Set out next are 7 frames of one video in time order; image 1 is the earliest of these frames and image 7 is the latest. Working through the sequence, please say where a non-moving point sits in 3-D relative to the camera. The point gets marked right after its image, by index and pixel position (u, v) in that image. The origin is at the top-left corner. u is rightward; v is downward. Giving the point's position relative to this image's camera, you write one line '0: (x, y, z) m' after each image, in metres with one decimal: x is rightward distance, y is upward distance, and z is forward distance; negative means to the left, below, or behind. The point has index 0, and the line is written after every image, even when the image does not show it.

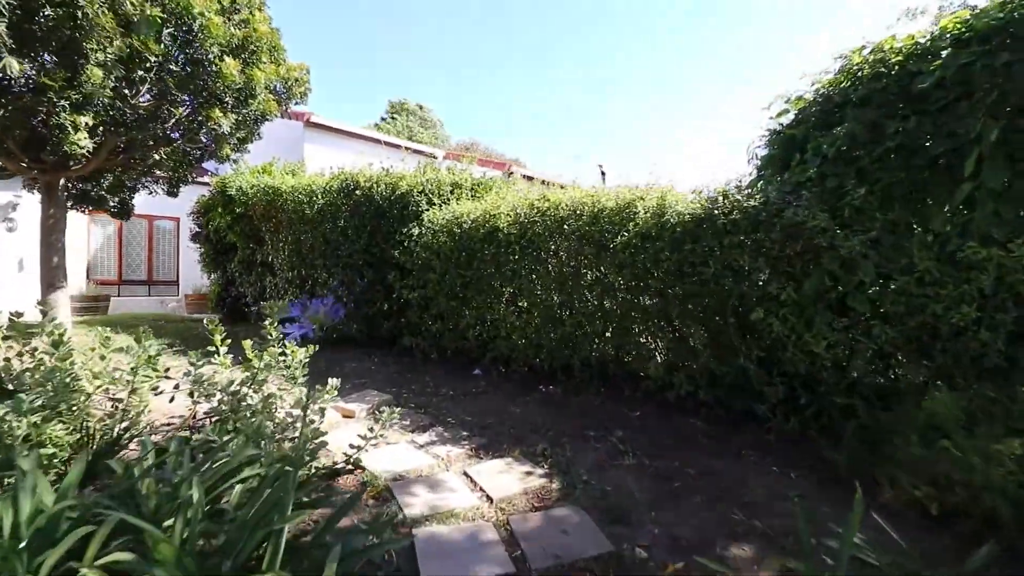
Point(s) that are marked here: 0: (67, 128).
0: (-5.4, +1.9, +6.0) m
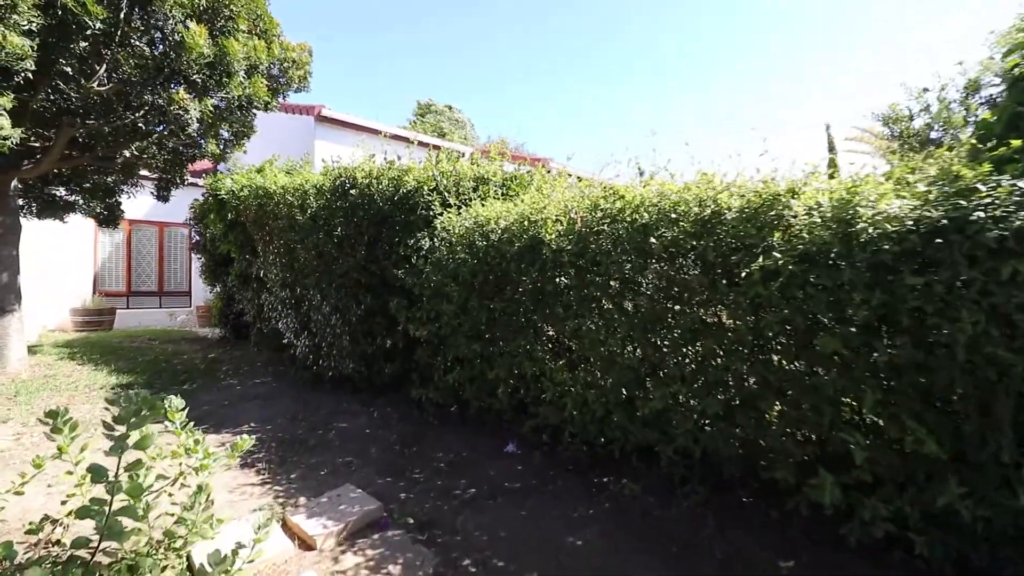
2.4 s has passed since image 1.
0: (-4.9, +1.6, +4.5) m
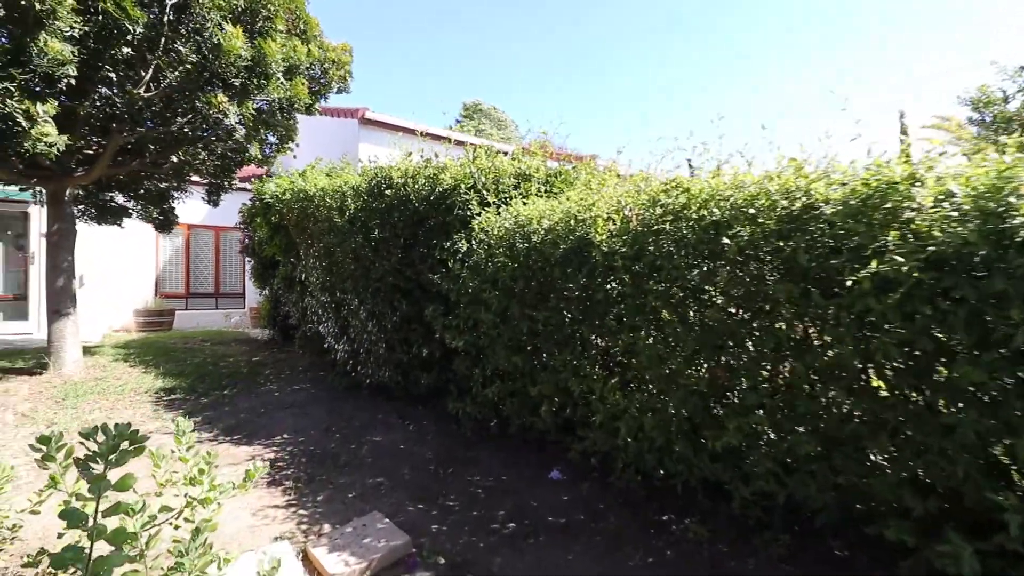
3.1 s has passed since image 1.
0: (-4.6, +1.5, +4.6) m
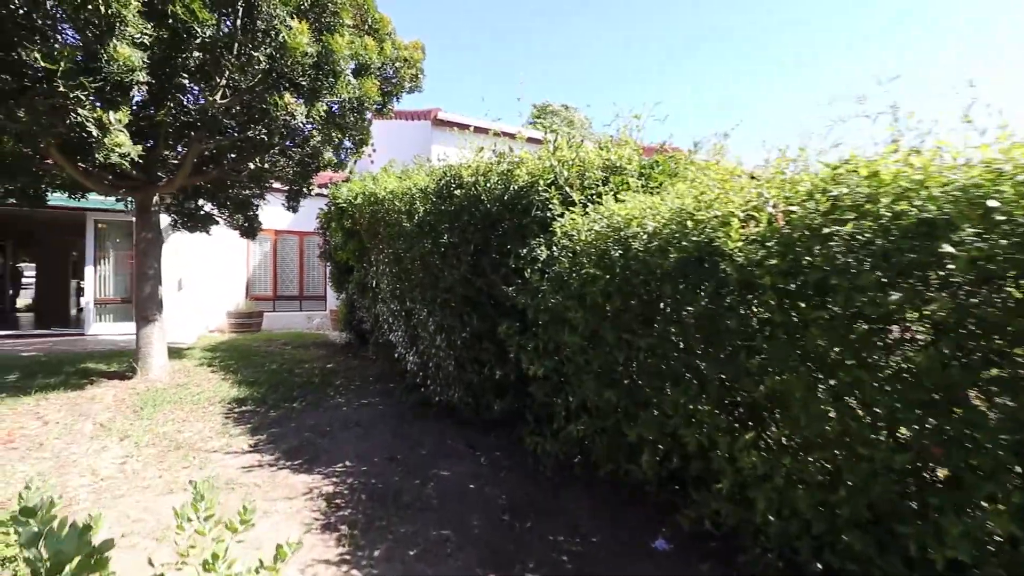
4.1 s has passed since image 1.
0: (-3.8, +1.4, +4.5) m
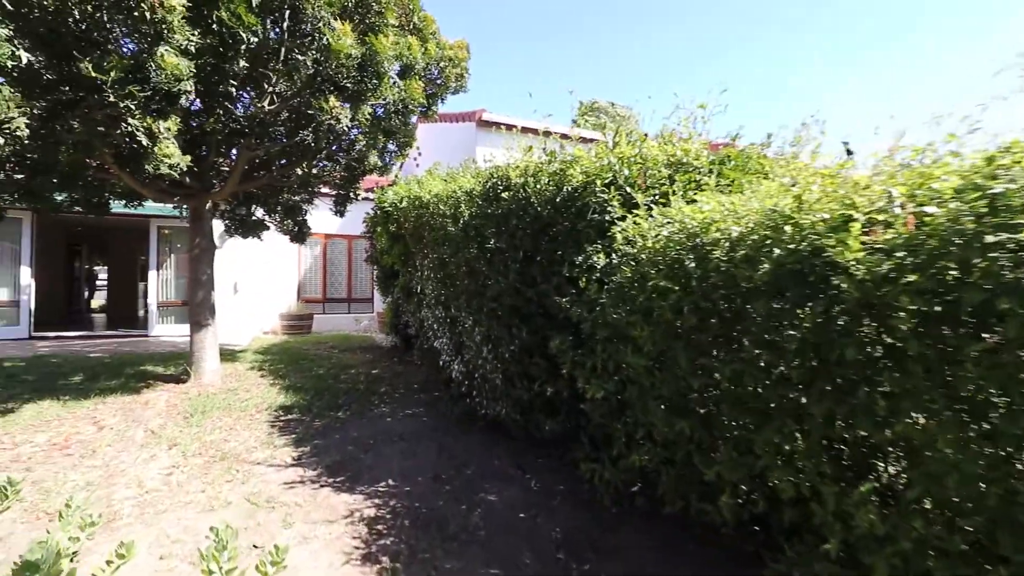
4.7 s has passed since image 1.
0: (-3.4, +1.4, +4.5) m
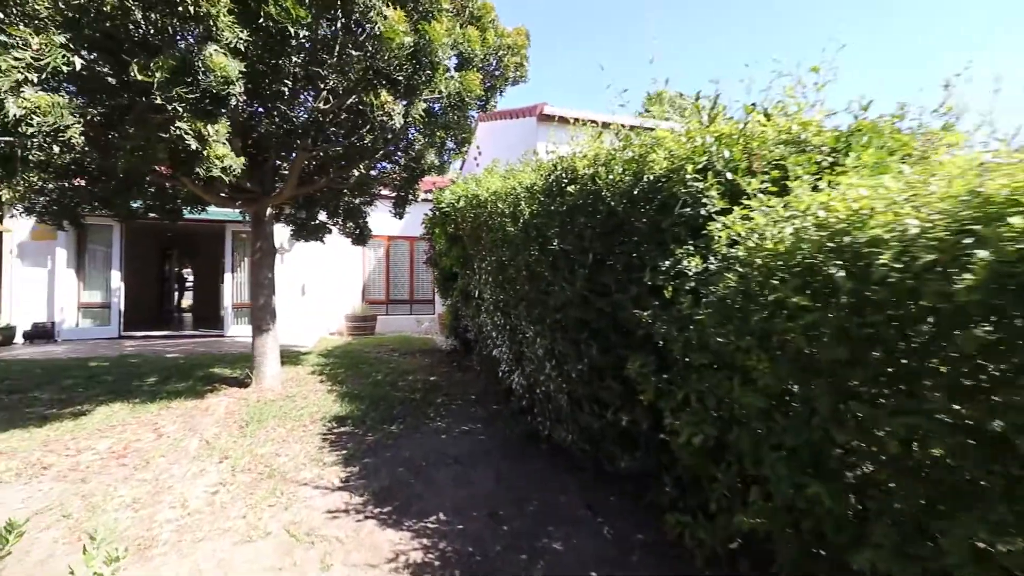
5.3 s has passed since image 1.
0: (-2.8, +1.3, +4.4) m
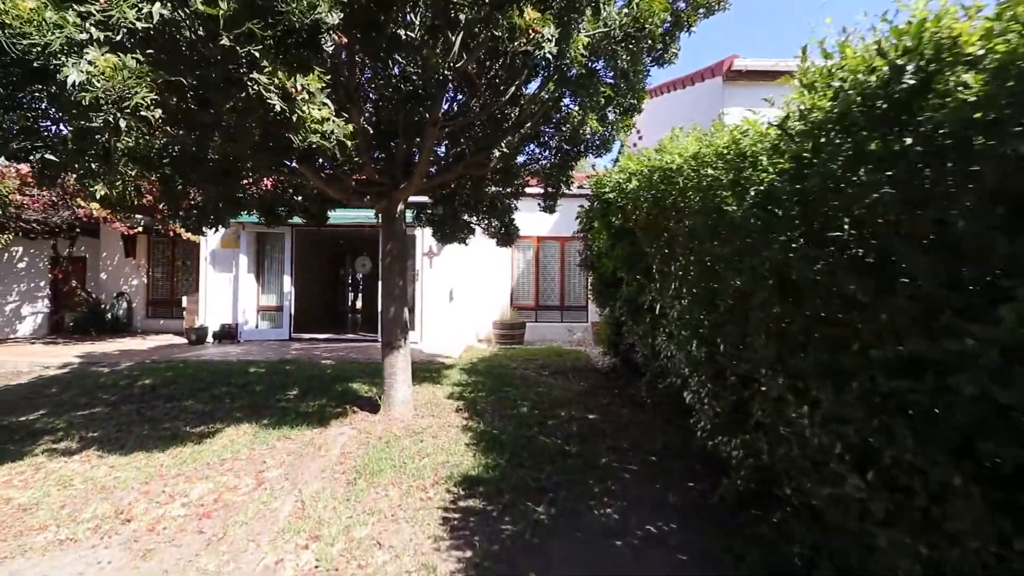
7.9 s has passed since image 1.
0: (-1.5, +1.2, +3.2) m
